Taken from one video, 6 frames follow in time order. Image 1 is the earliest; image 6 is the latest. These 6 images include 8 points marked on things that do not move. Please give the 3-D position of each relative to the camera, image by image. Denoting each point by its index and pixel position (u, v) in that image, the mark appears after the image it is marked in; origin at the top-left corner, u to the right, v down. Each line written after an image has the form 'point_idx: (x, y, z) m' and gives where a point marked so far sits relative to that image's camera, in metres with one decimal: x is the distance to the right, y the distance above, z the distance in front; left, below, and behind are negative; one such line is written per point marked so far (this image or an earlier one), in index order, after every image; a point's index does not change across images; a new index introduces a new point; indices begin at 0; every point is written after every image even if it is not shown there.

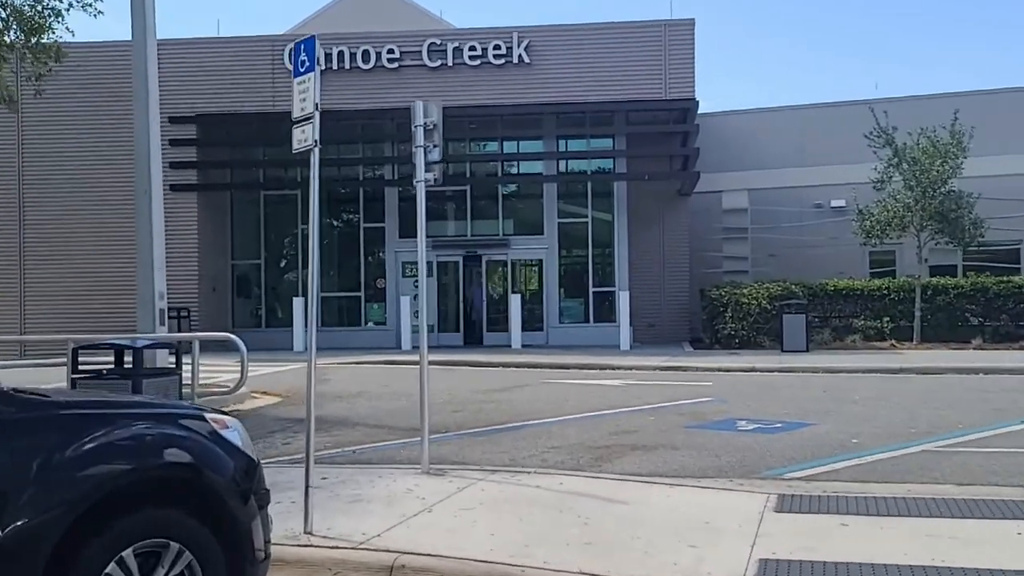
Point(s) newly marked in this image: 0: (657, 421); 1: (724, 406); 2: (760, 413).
0: (+1.6, -1.5, +11.1) m
1: (+2.6, -1.4, +12.3) m
2: (+2.8, -1.4, +11.6) m
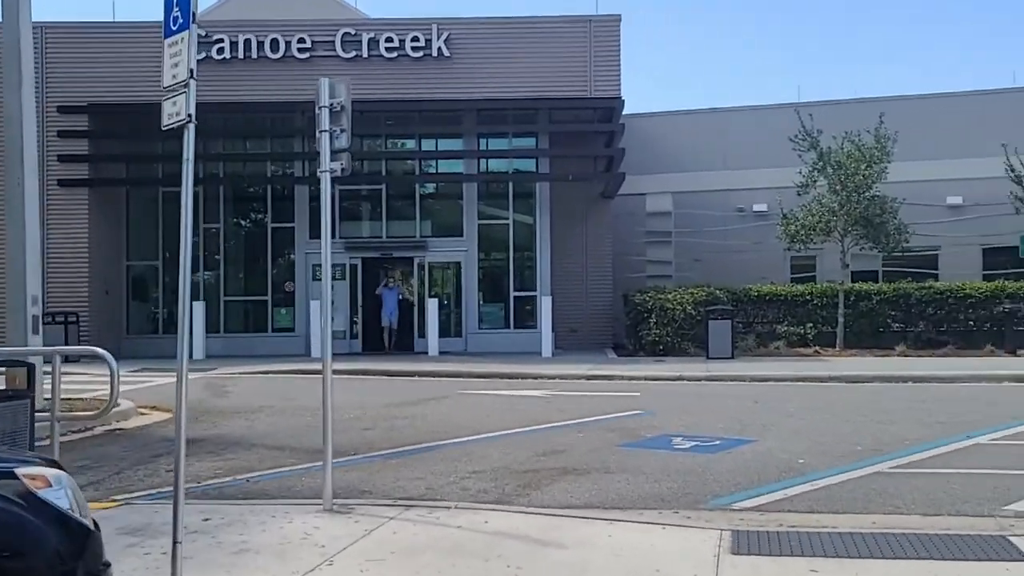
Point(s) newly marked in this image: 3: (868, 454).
0: (+0.7, -1.5, +10.2) m
1: (+1.6, -1.5, +11.5) m
2: (+2.0, -1.5, +10.9) m
3: (+3.2, -1.5, +9.1) m
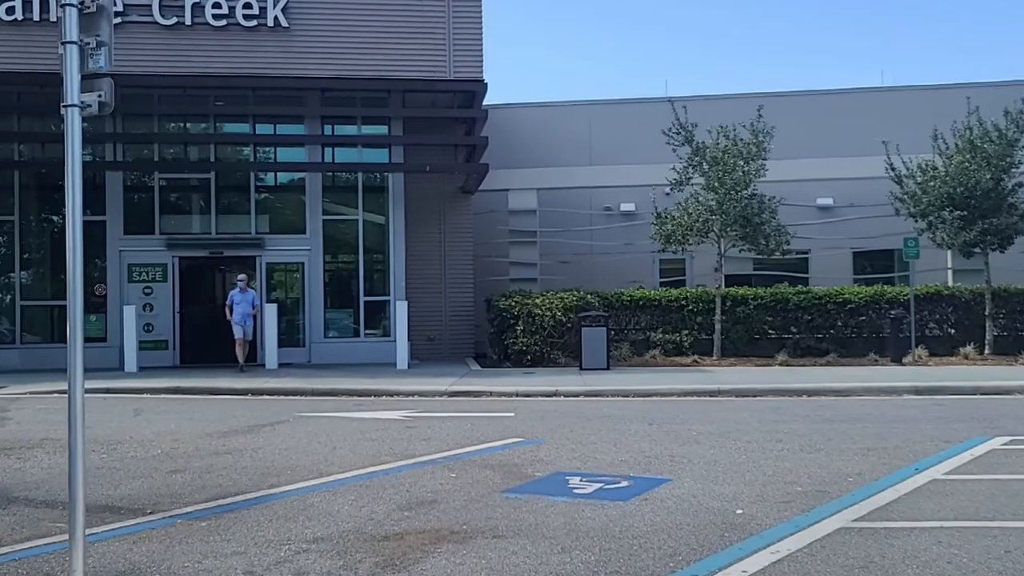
0: (-0.4, -1.5, +8.1) m
1: (+0.3, -1.5, +9.5) m
2: (+0.7, -1.5, +8.9) m
3: (+2.2, -1.5, +7.2) m
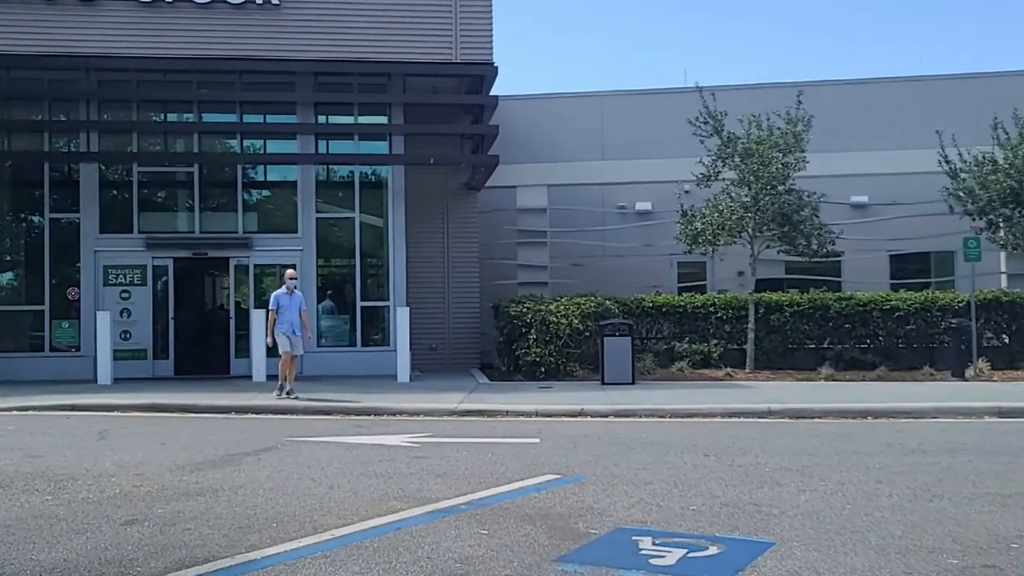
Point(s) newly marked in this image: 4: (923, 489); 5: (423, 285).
0: (-0.1, -1.6, +6.2) m
1: (+0.6, -1.6, +7.6) m
2: (+1.0, -1.5, +7.0) m
3: (+2.5, -1.5, +5.4) m
4: (+3.1, -1.5, +7.7) m
5: (-1.7, +0.1, +19.4) m
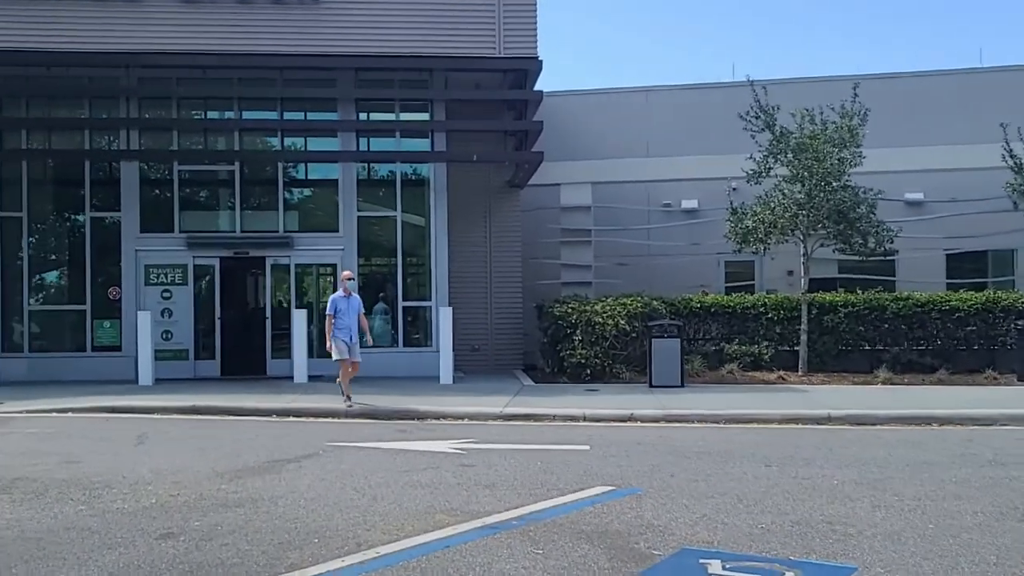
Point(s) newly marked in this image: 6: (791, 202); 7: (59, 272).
0: (+0.2, -1.6, +5.8) m
1: (+1.0, -1.6, +7.1) m
2: (+1.4, -1.6, +6.6) m
3: (+2.8, -1.5, +4.9) m
4: (+3.5, -1.5, +7.2) m
5: (-0.9, +0.1, +19.0) m
6: (+4.7, +1.4, +17.2) m
7: (-7.9, +0.3, +17.4) m
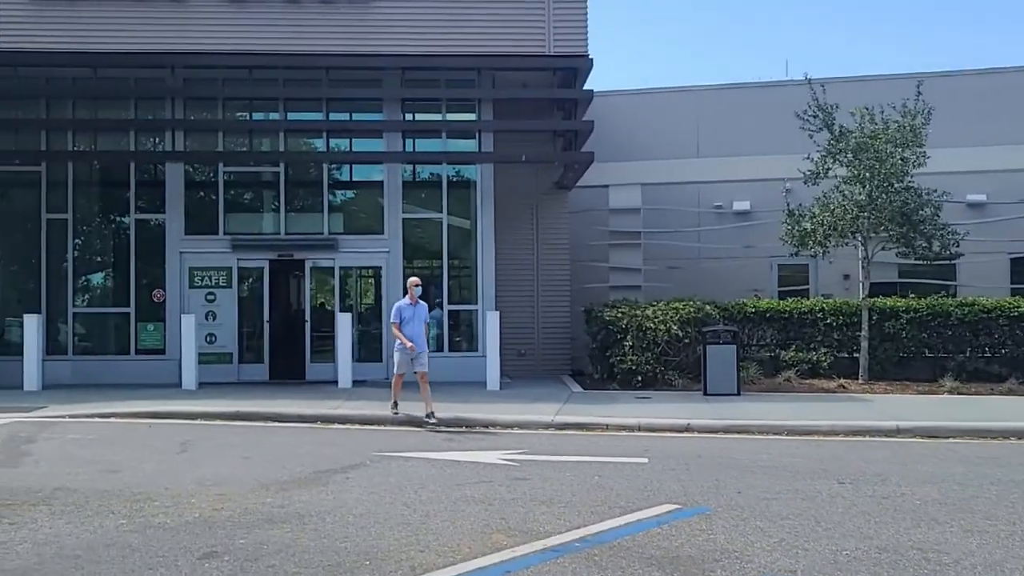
0: (+0.6, -1.6, +5.3) m
1: (+1.4, -1.6, +6.7) m
2: (+1.7, -1.6, +6.1) m
3: (+3.1, -1.6, +4.3) m
4: (+3.9, -1.6, +6.6) m
5: (0.0, 0.0, +18.6) m
6: (+5.5, +1.4, +16.6) m
7: (-7.1, +0.2, +17.2) m
